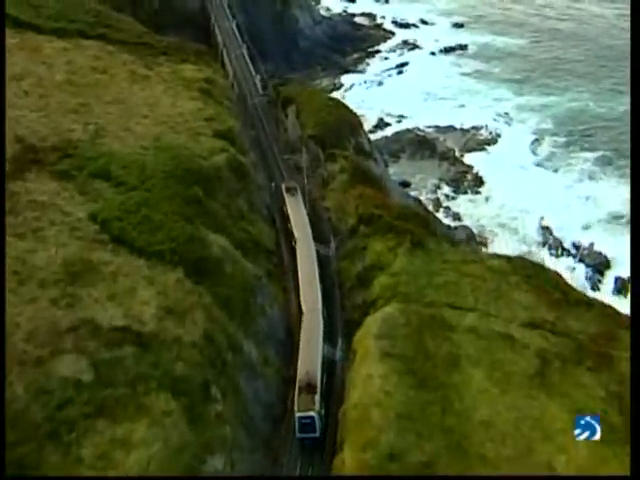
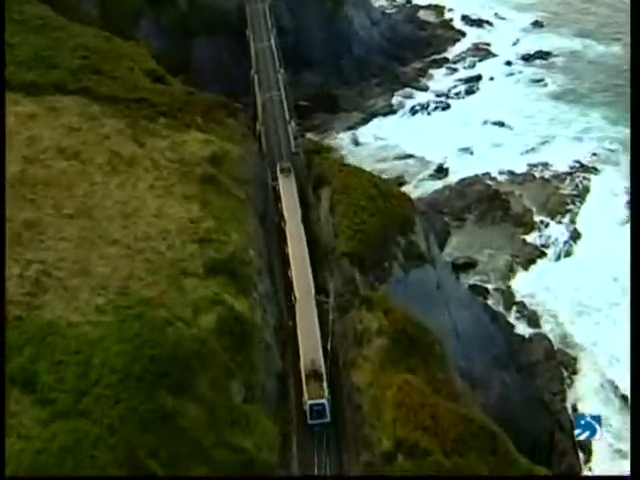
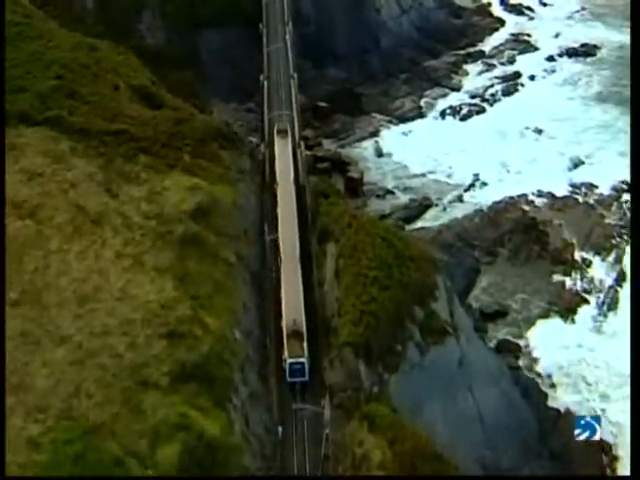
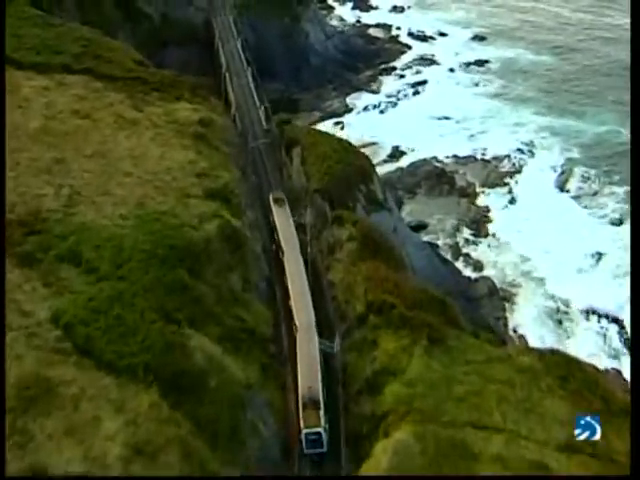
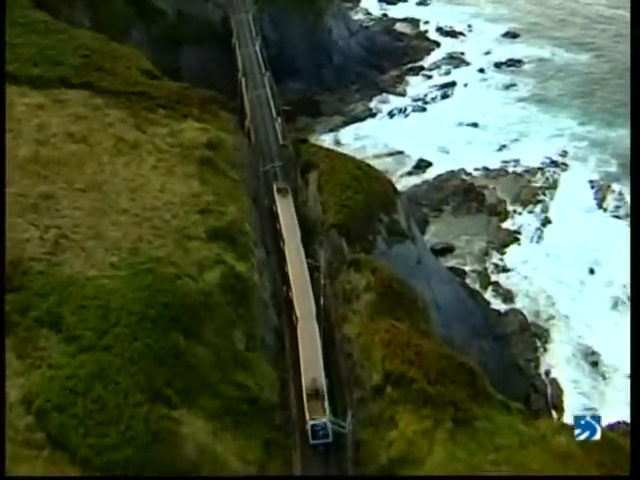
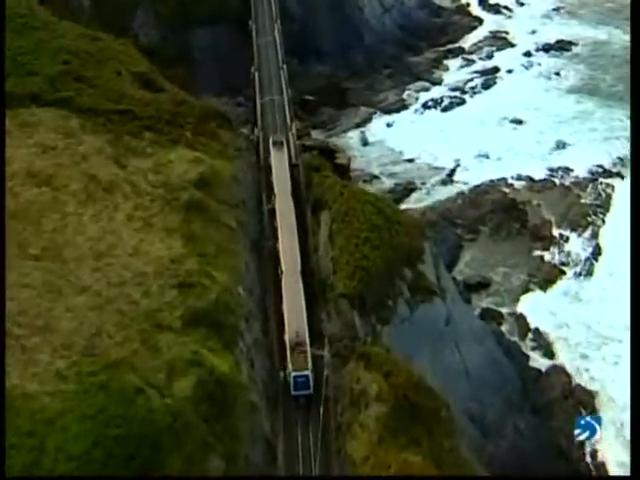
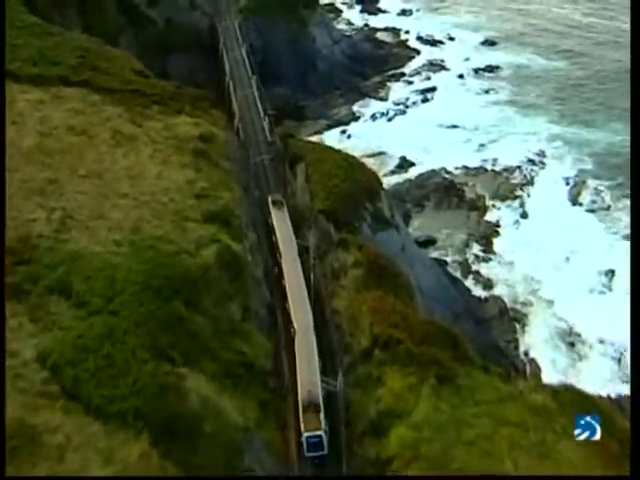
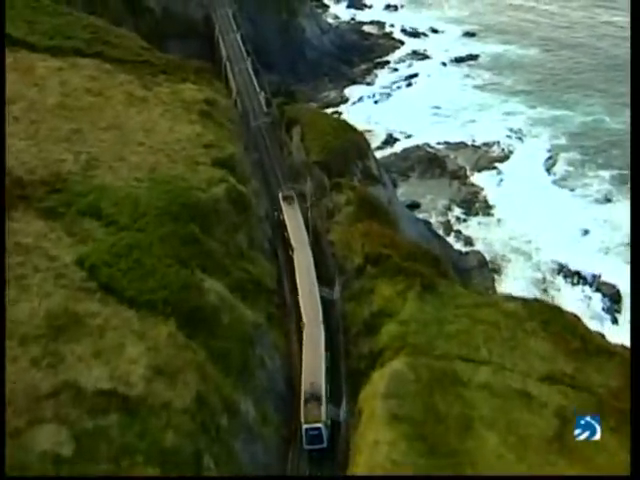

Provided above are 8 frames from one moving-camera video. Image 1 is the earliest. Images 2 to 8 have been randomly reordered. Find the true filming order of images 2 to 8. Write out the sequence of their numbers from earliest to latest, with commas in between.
8, 4, 7, 5, 2, 6, 3
